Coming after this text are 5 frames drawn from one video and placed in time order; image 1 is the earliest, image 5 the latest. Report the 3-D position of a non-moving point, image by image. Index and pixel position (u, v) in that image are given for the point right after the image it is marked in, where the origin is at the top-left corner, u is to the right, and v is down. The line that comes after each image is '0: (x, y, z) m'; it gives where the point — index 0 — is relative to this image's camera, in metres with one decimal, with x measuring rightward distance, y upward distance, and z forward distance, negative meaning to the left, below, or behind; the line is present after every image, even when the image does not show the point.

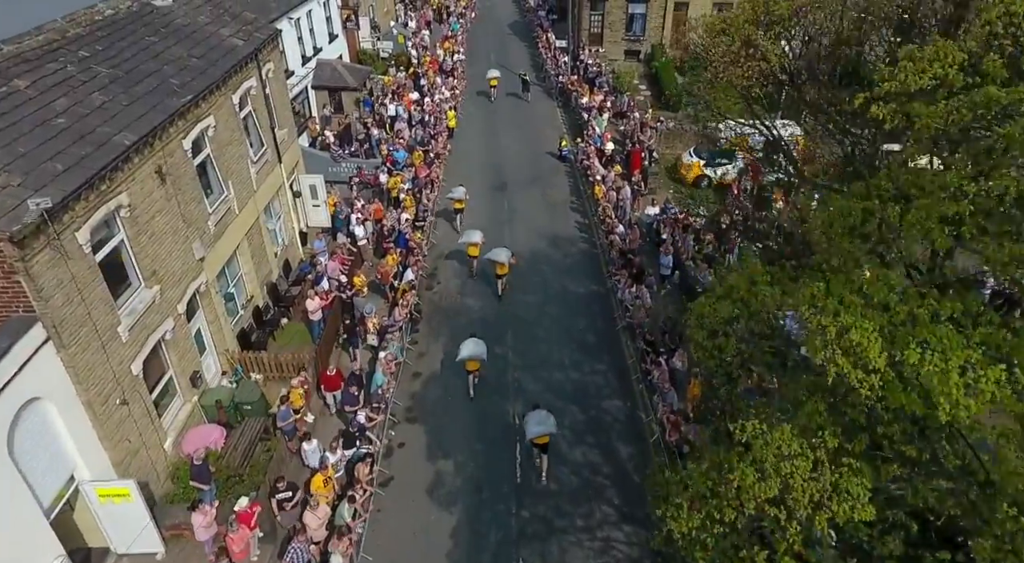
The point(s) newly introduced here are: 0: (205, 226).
0: (-7.1, +1.3, +17.0) m
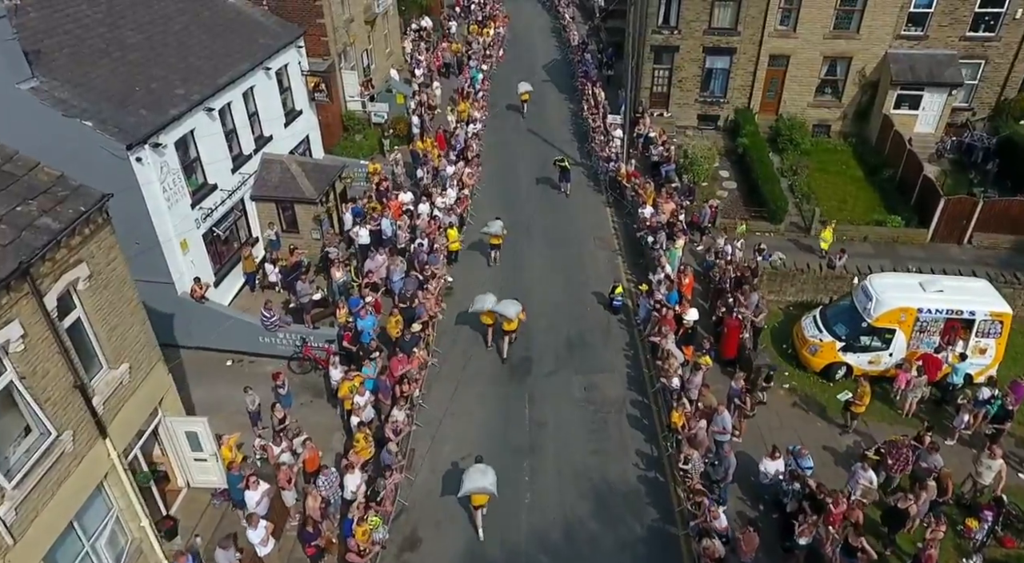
0: (-7.1, -4.8, +7.0) m
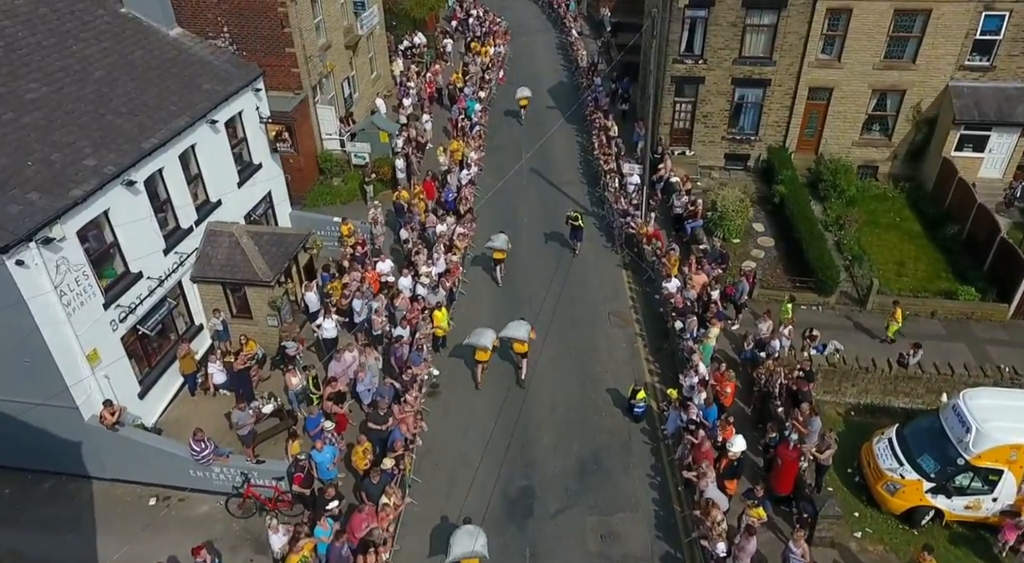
0: (-7.3, -7.3, +3.0) m
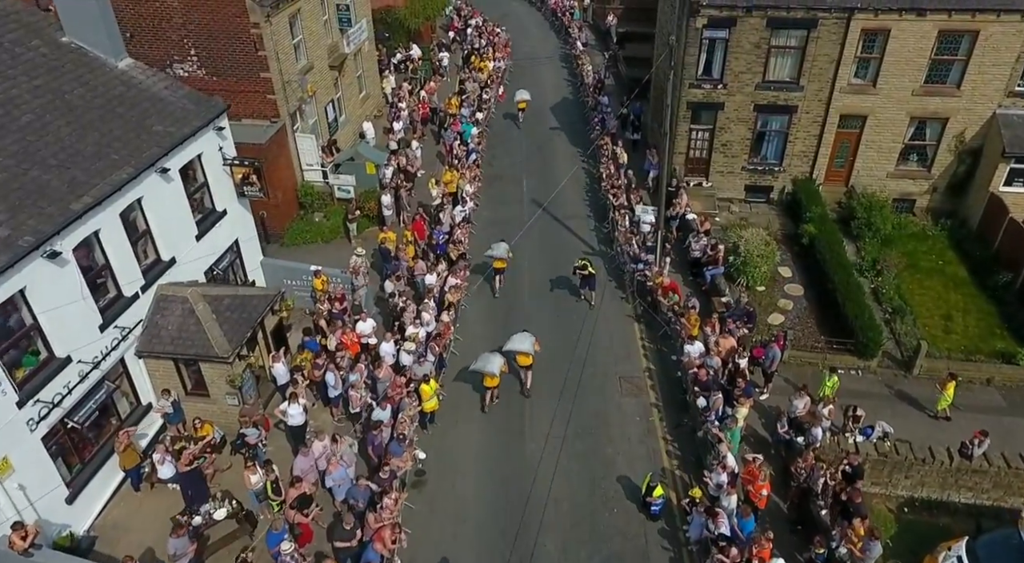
0: (-7.4, -9.0, +0.5) m
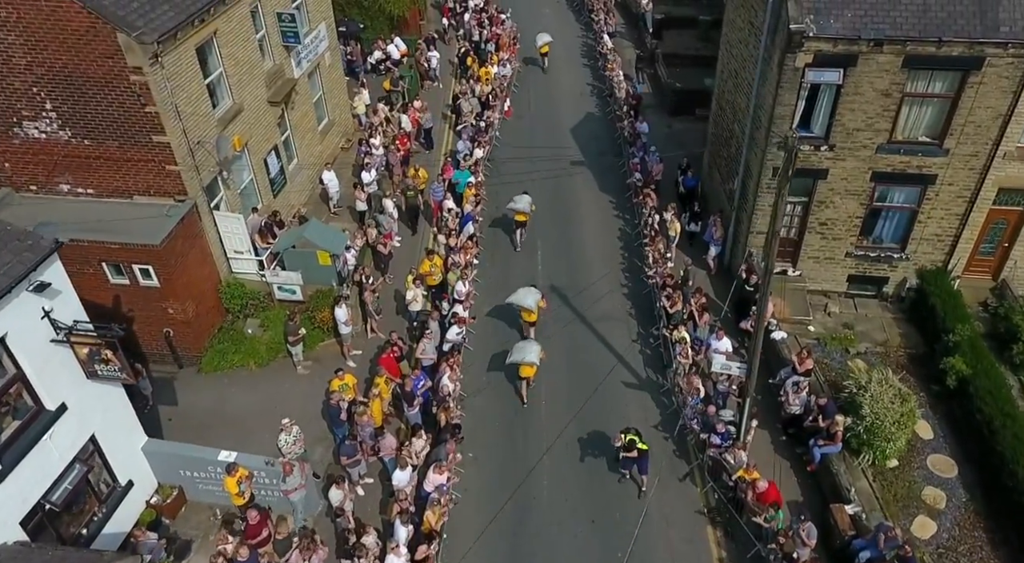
0: (-7.3, -14.0, -5.9) m
